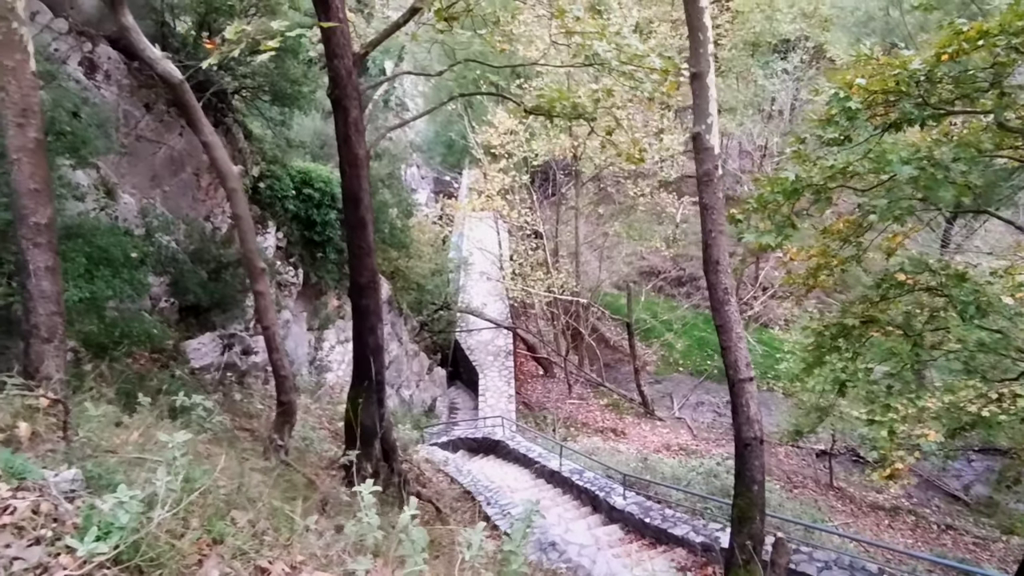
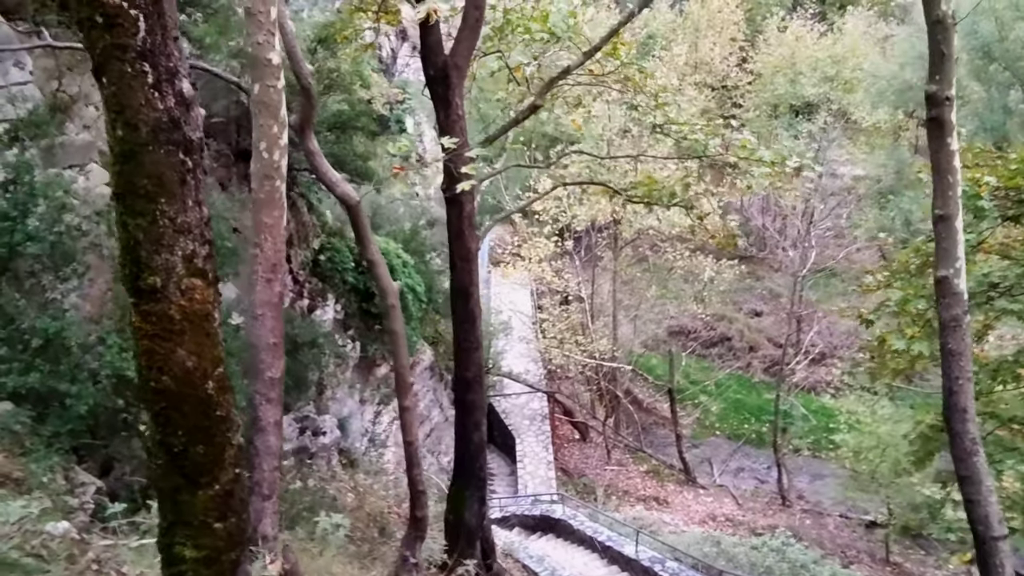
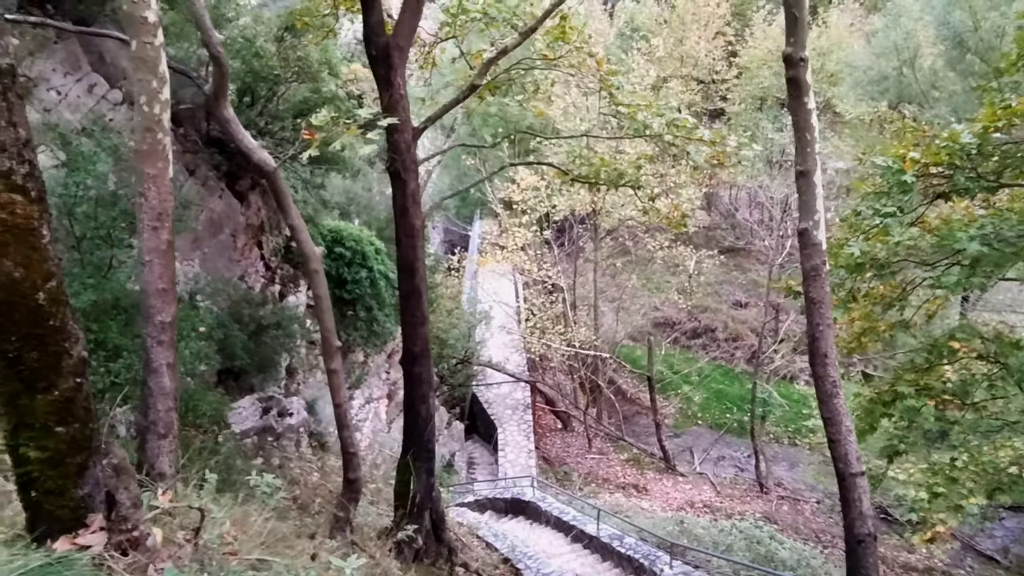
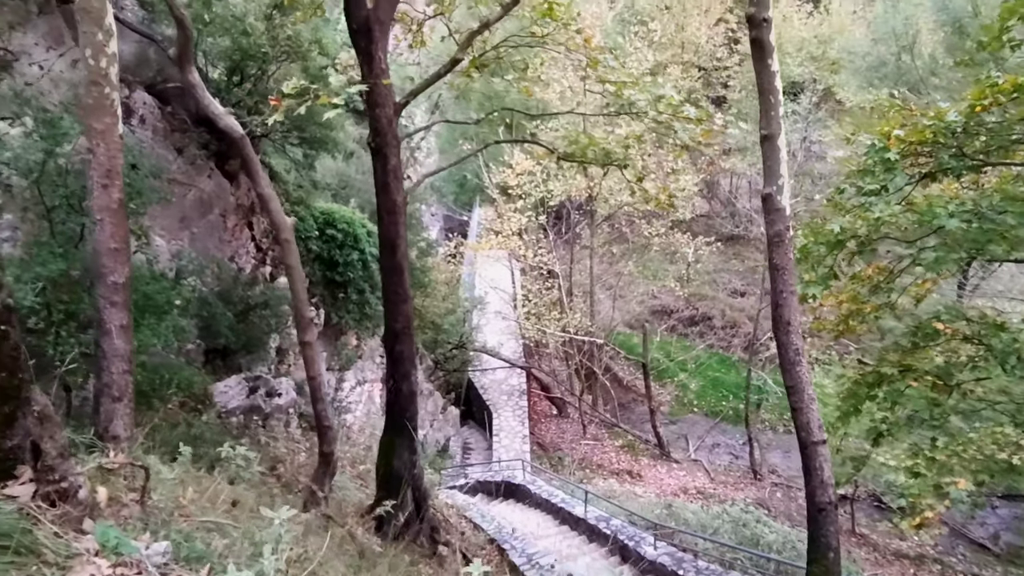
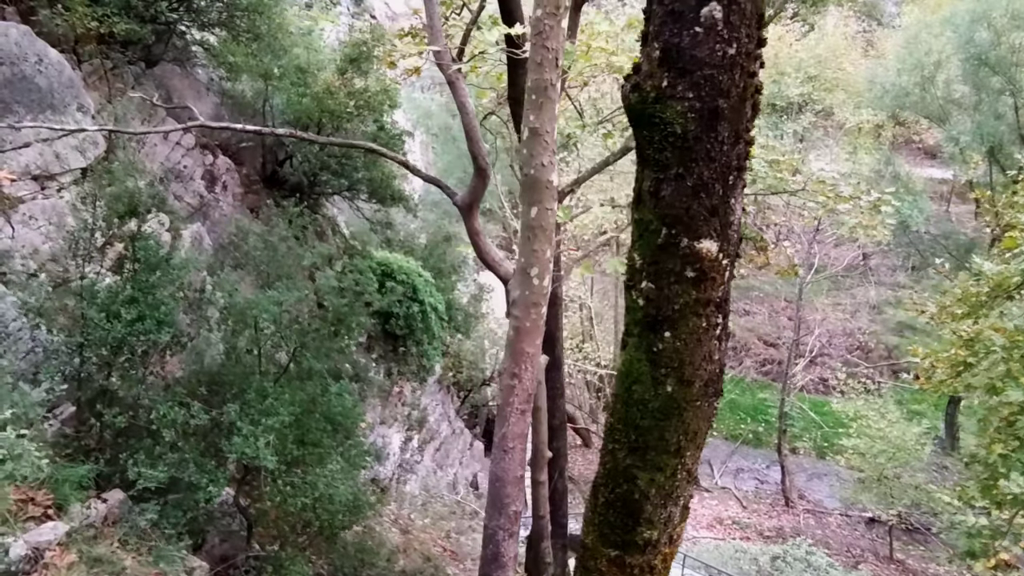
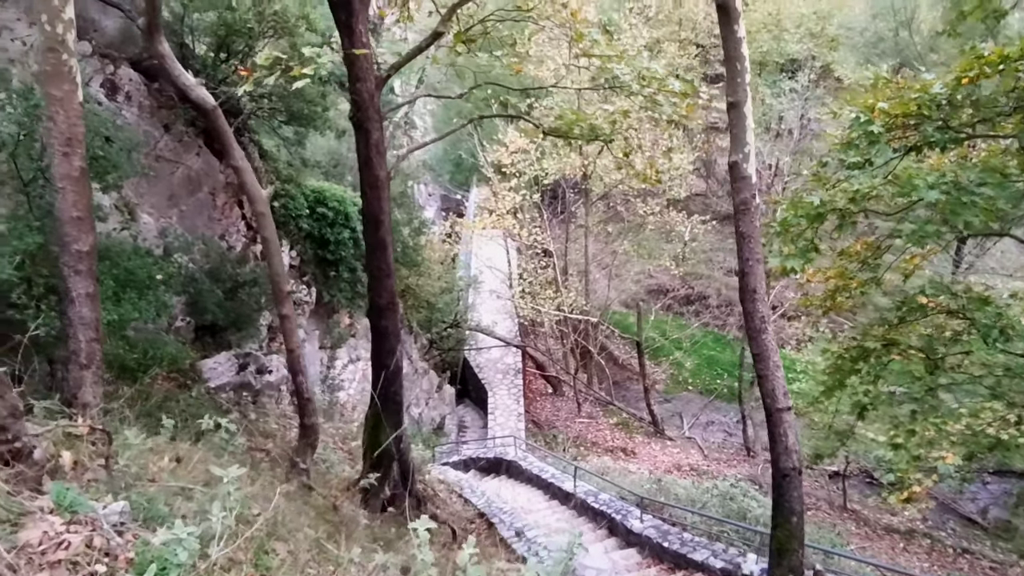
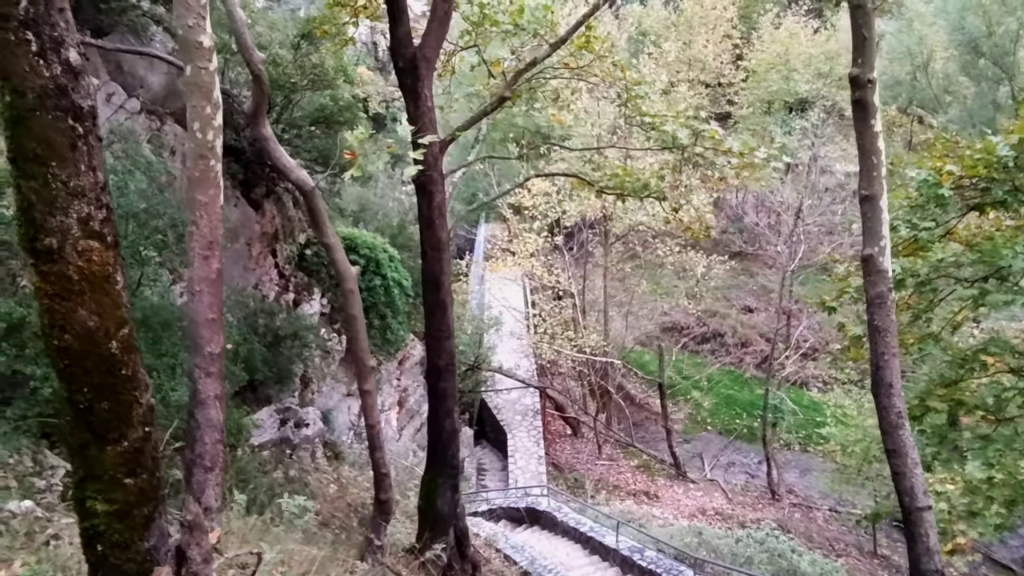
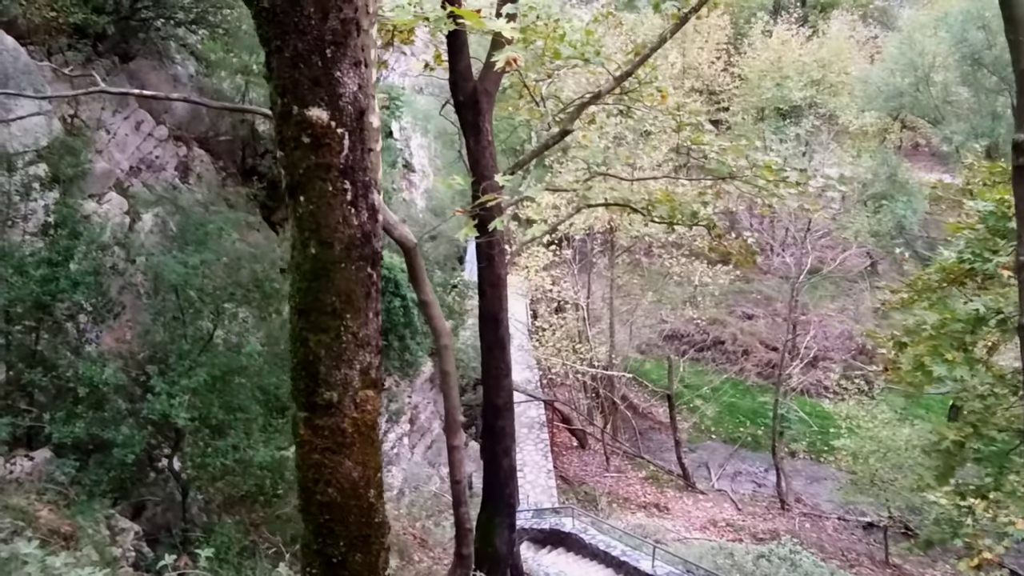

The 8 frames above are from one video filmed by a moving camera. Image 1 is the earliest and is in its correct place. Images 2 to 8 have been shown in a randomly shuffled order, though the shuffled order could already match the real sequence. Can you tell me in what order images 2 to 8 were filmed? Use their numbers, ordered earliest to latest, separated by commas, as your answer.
6, 4, 3, 7, 2, 8, 5
